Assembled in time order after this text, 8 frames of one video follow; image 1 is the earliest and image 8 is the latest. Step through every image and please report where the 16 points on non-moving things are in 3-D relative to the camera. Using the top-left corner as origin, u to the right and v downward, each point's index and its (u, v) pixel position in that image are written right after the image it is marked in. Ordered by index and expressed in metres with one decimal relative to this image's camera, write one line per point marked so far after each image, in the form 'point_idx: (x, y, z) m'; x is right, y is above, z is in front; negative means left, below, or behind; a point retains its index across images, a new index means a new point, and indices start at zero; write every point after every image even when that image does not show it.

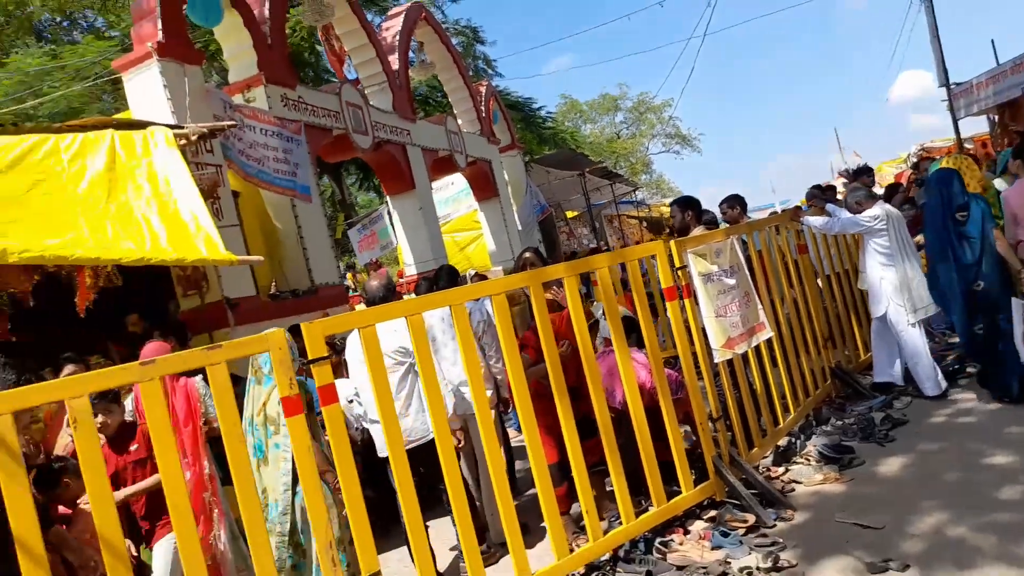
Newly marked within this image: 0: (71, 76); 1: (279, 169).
0: (-7.6, +3.7, +12.5) m
1: (-2.4, +1.2, +7.4) m
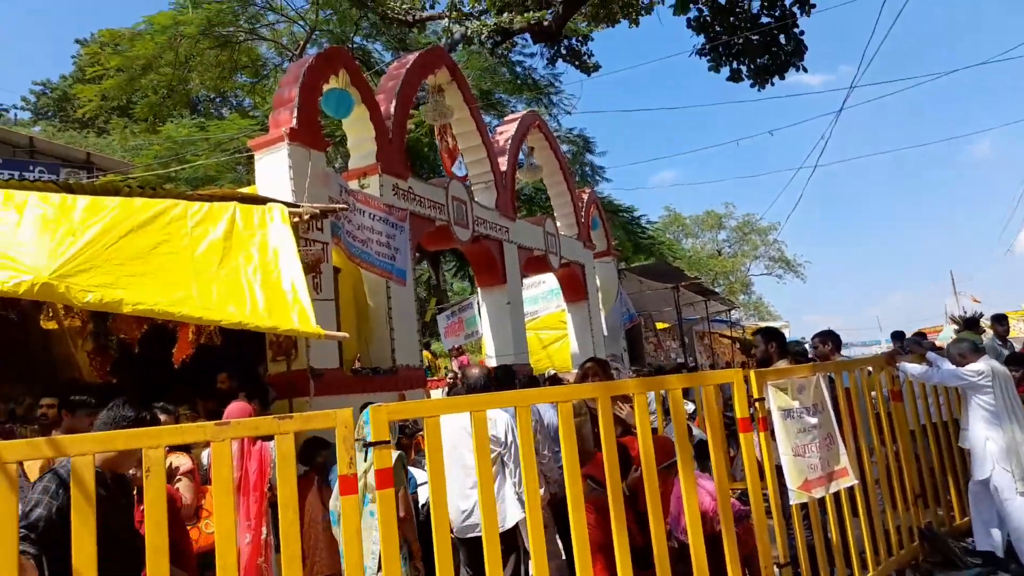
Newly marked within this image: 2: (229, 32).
0: (-5.7, +2.7, +13.7) m
1: (-1.4, +0.4, +7.7) m
2: (-6.3, +5.7, +16.0) m
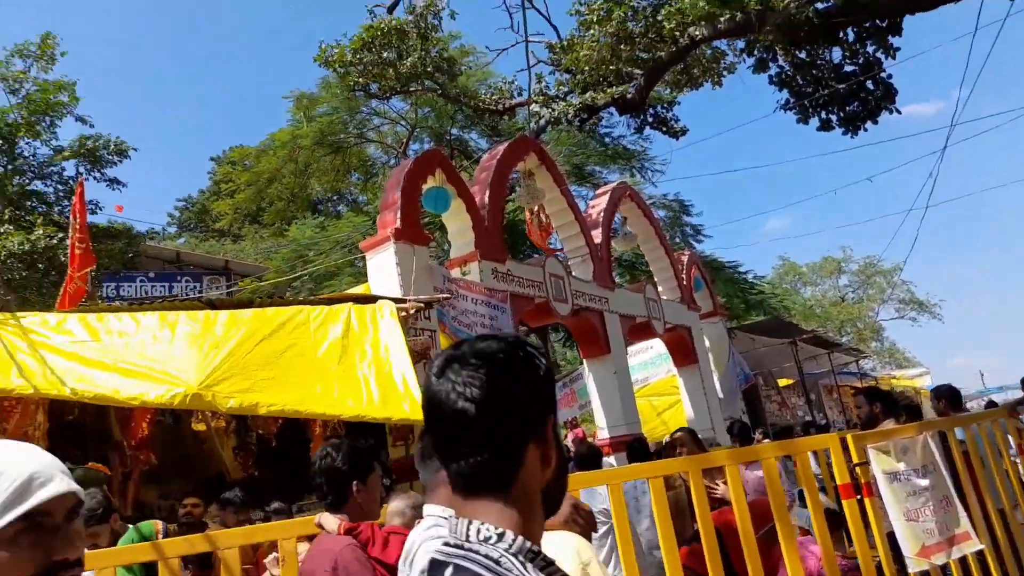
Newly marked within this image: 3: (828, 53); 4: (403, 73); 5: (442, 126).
0: (-3.7, +0.9, +14.9) m
1: (-0.3, -0.5, +8.1) m
2: (-4.1, +3.6, +17.6) m
3: (+4.6, +3.3, +10.2) m
4: (-1.9, +3.9, +13.1) m
5: (-1.7, +4.0, +17.8) m
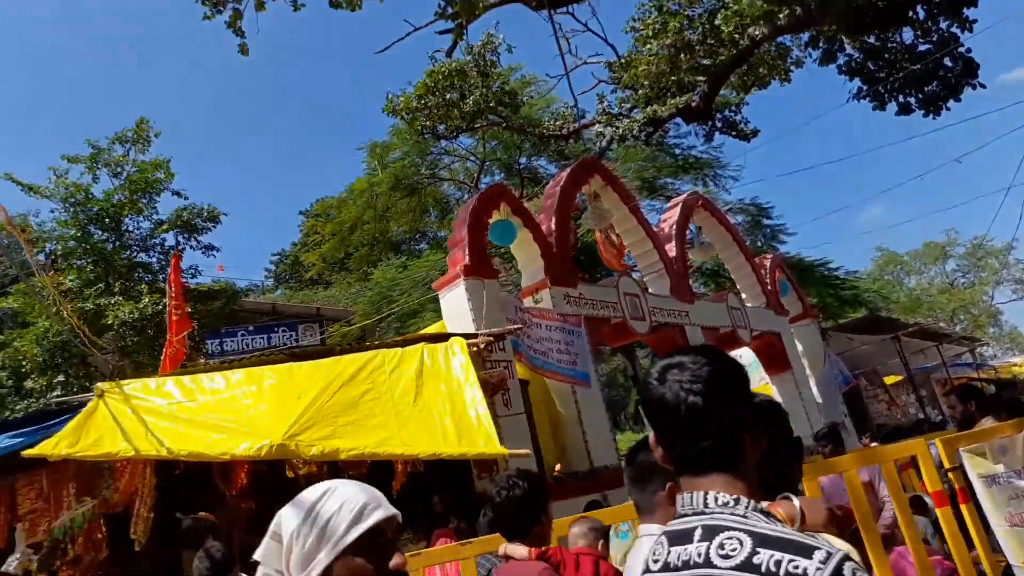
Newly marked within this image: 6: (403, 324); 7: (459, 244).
0: (-2.1, +0.1, +15.4) m
1: (+0.6, -0.8, +8.2) m
2: (-2.5, +2.7, +18.2) m
3: (+5.3, +3.4, +9.8) m
4: (-0.8, +3.3, +13.5) m
5: (0.0, +3.3, +18.1) m
6: (-2.3, -0.8, +15.4) m
7: (-0.6, +0.5, +8.1) m
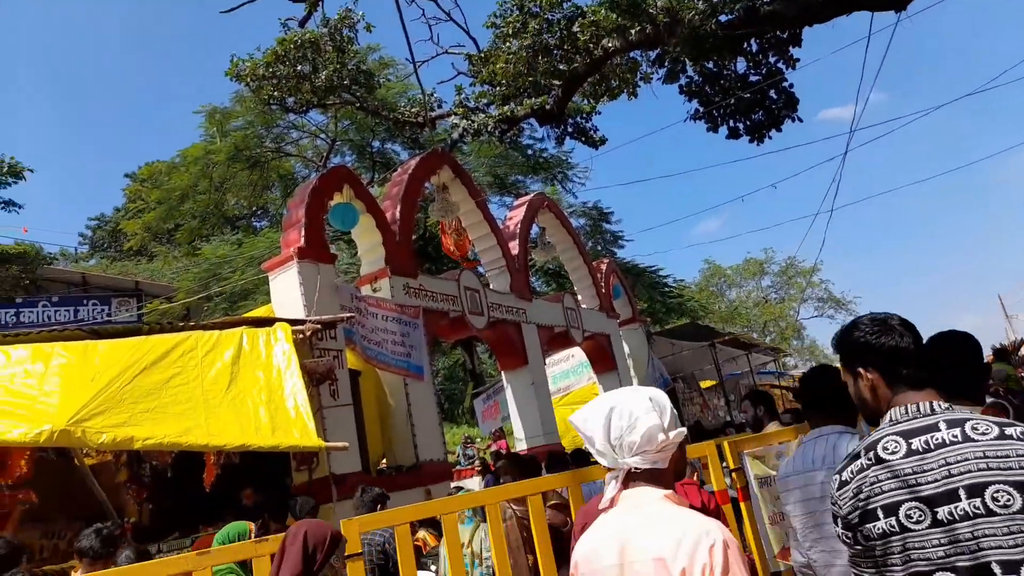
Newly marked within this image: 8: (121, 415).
0: (-5.3, +0.5, +14.6) m
1: (-1.3, -0.7, +8.1) m
2: (-6.1, +3.2, +17.2) m
3: (+3.2, +3.3, +10.6) m
4: (-3.5, +3.6, +13.0) m
5: (-3.7, +3.6, +17.6) m
6: (-5.6, -0.3, +14.6) m
7: (-2.3, +0.7, +7.8) m
8: (-2.4, -0.8, +4.5) m
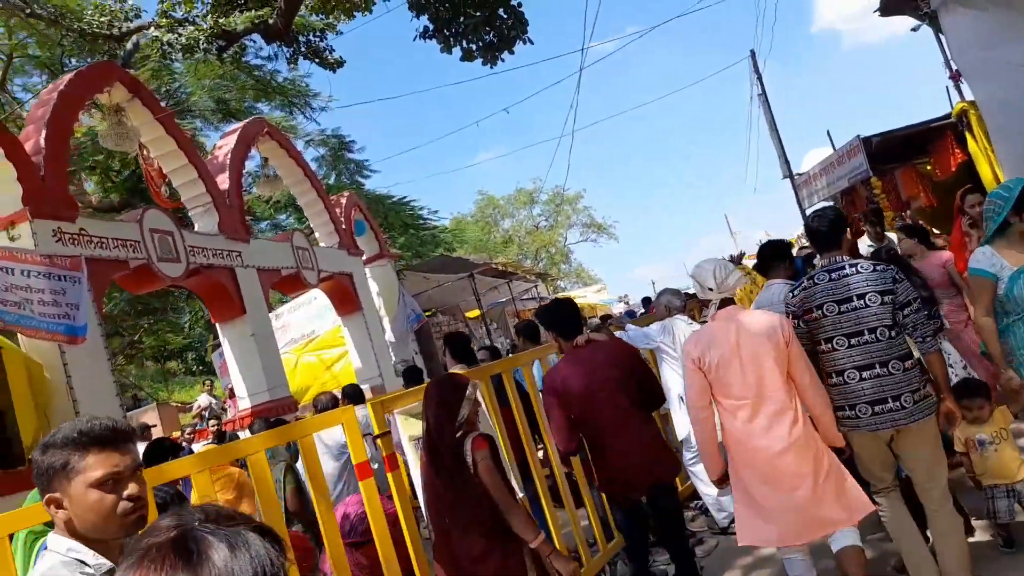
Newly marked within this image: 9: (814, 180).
0: (-10.0, +1.2, +11.5) m
1: (-4.2, -0.2, +6.5) m
2: (-11.6, +4.0, +13.5) m
3: (-0.8, +4.3, +9.8) m
4: (-7.9, +4.2, +10.1) m
5: (-9.4, +4.6, +14.5) m
6: (-10.2, +0.3, +11.5) m
7: (-5.2, +1.0, +5.7) m
8: (-4.2, -0.7, +2.7) m
9: (+6.1, +2.2, +14.6) m
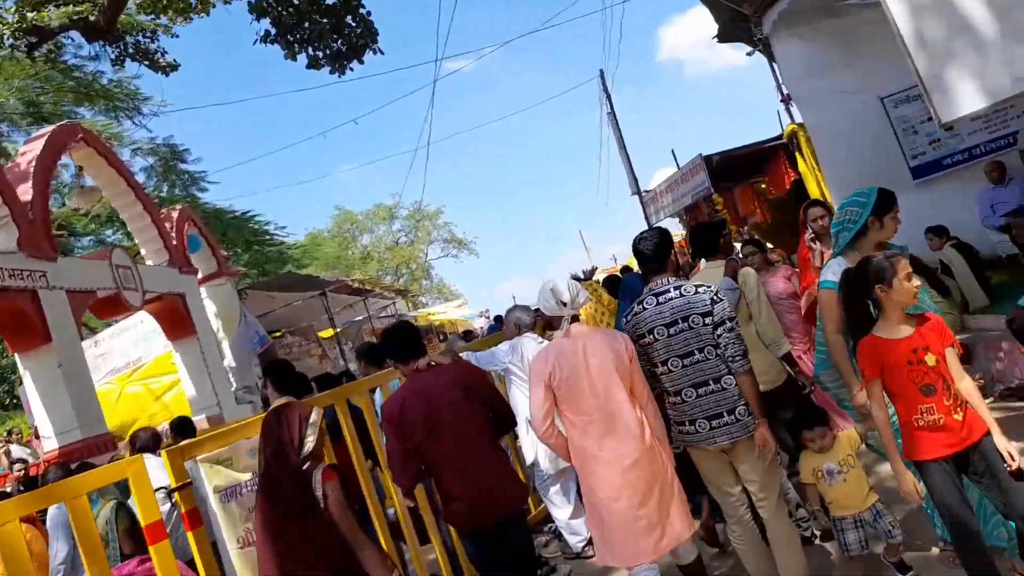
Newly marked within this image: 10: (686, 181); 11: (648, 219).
0: (-12.1, +0.8, +9.1) m
1: (-5.4, -0.4, +5.3) m
2: (-14.1, +3.5, +10.8) m
3: (-2.8, +4.0, +9.3) m
4: (-9.8, +3.9, +8.2) m
5: (-12.1, +4.1, +12.3) m
6: (-12.3, -0.1, +9.0) m
7: (-6.3, +0.8, +4.4) m
8: (-4.7, -0.8, +1.5) m
9: (+3.1, +1.9, +15.2) m
10: (+3.1, +1.9, +13.0) m
11: (+3.1, +1.6, +16.8) m
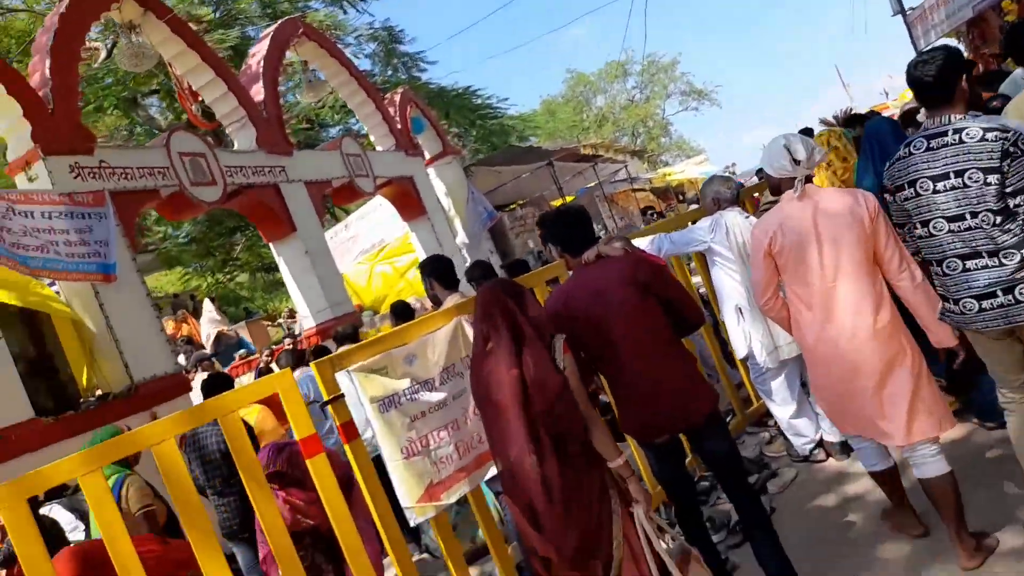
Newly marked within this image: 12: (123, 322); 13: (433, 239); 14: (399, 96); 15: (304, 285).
0: (-9.0, +2.1, +11.8) m
1: (-3.8, +0.3, +6.3) m
2: (-10.5, +5.1, +13.6) m
3: (-0.4, +5.5, +8.3) m
4: (-7.4, +5.0, +9.7) m
5: (-8.3, +6.0, +14.2) m
6: (-9.1, +1.3, +12.0) m
7: (-5.0, +1.4, +5.5) m
8: (-4.4, -0.8, +2.7) m
9: (+7.2, +4.7, +12.3) m
10: (+6.6, +4.3, +10.2) m
11: (+7.8, +4.7, +13.8) m
12: (-3.5, -0.3, +6.6) m
13: (-1.3, +0.8, +11.9) m
14: (-1.9, +3.3, +12.4) m
15: (-2.6, 0.0, +9.1) m
